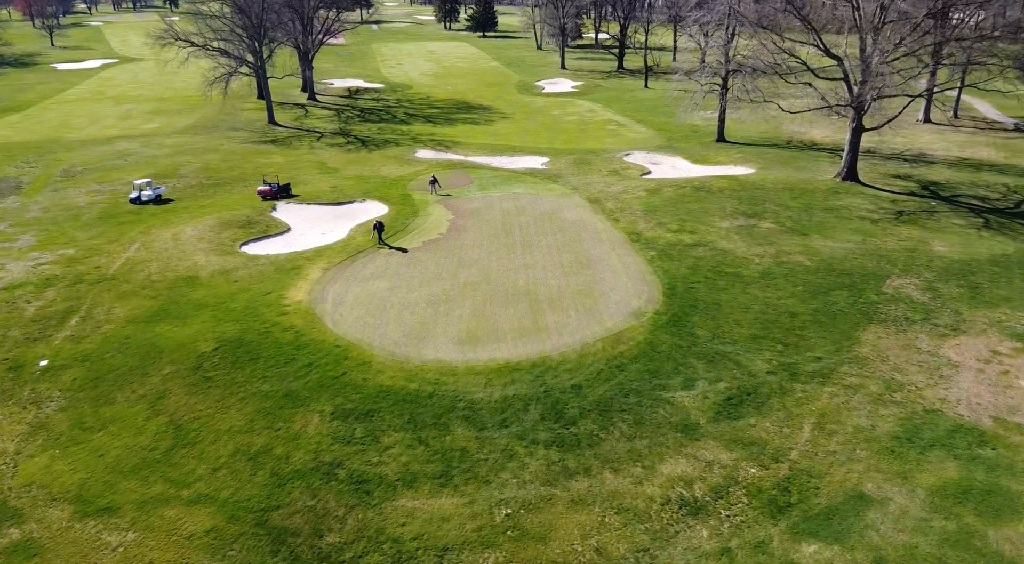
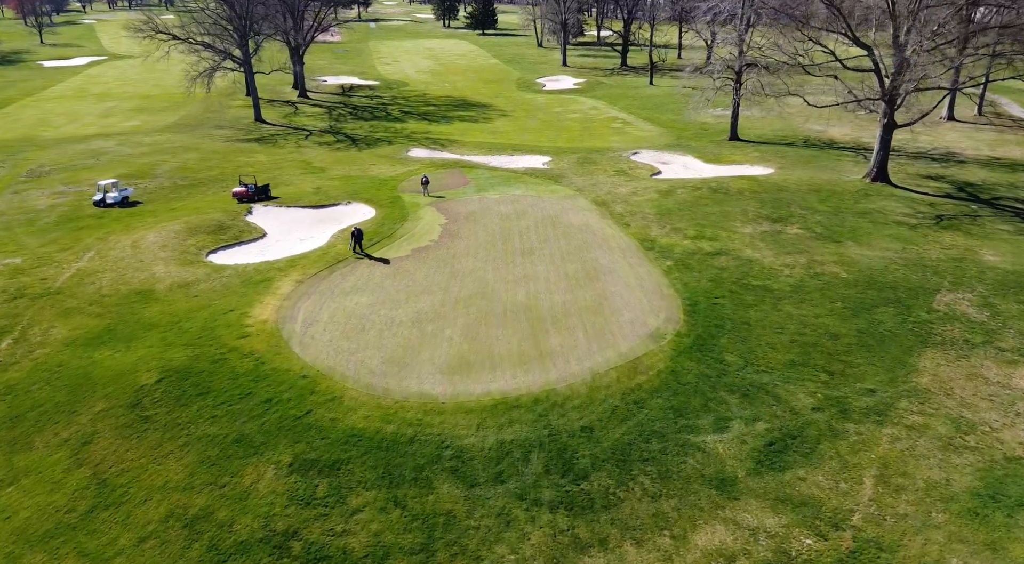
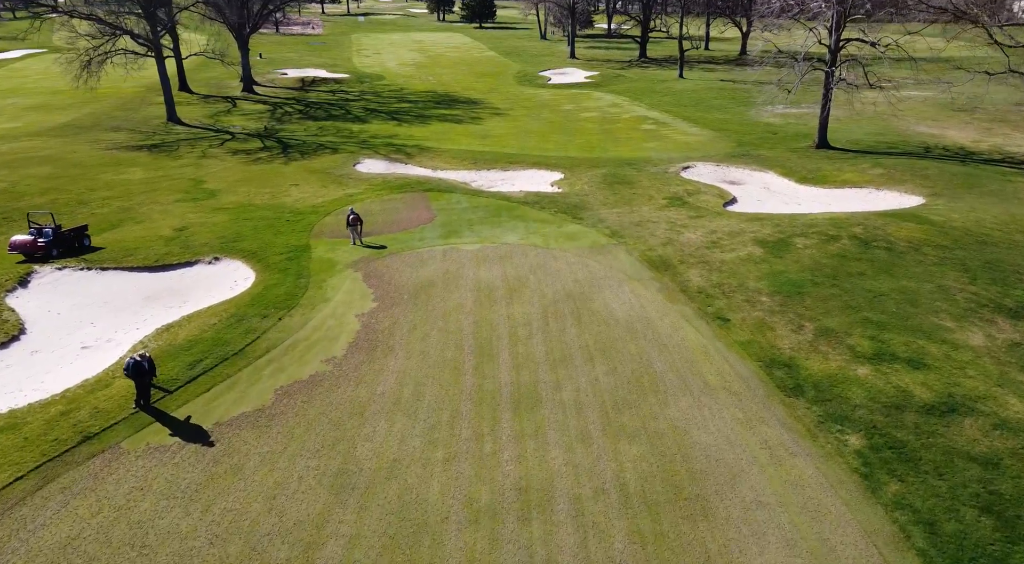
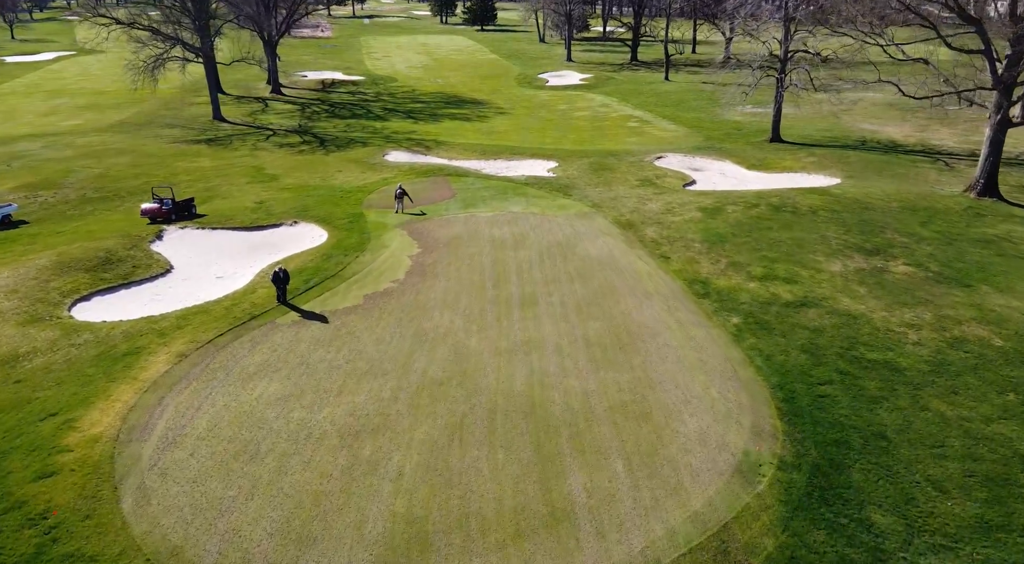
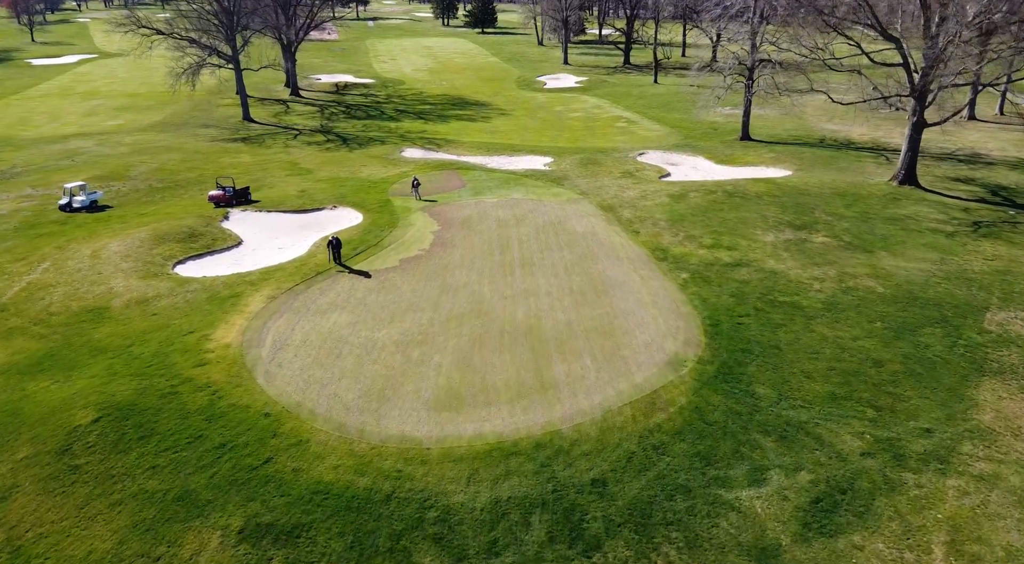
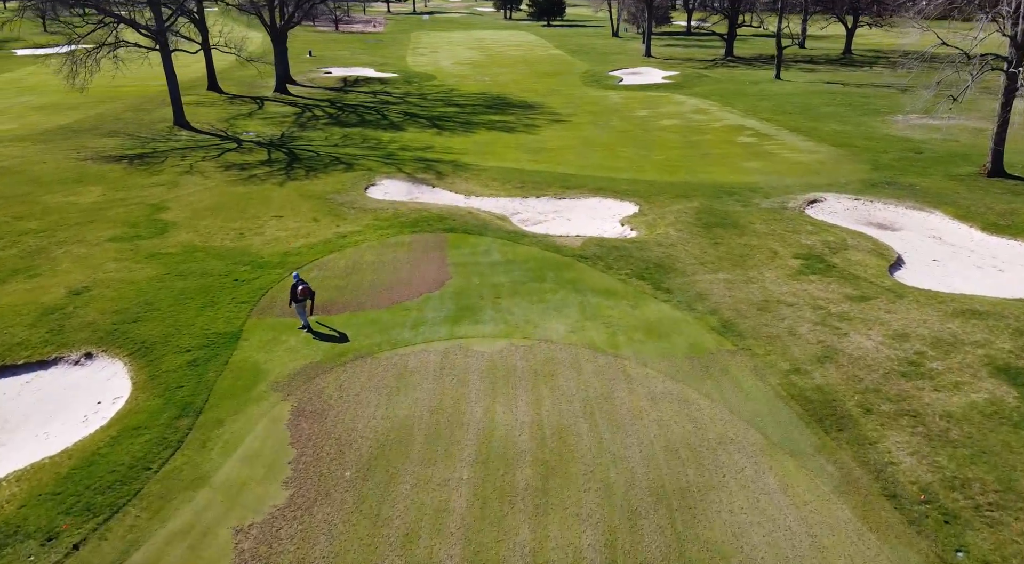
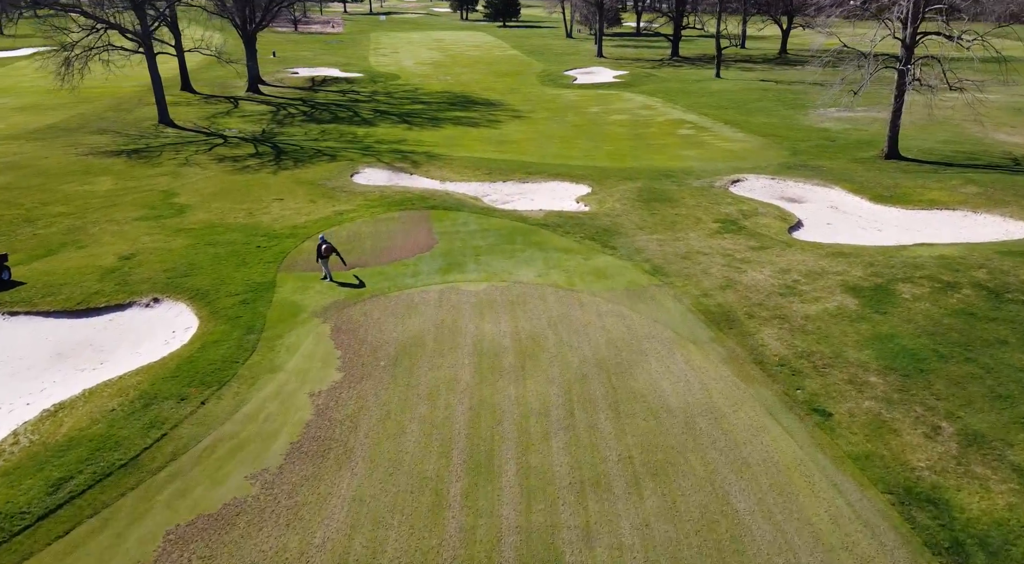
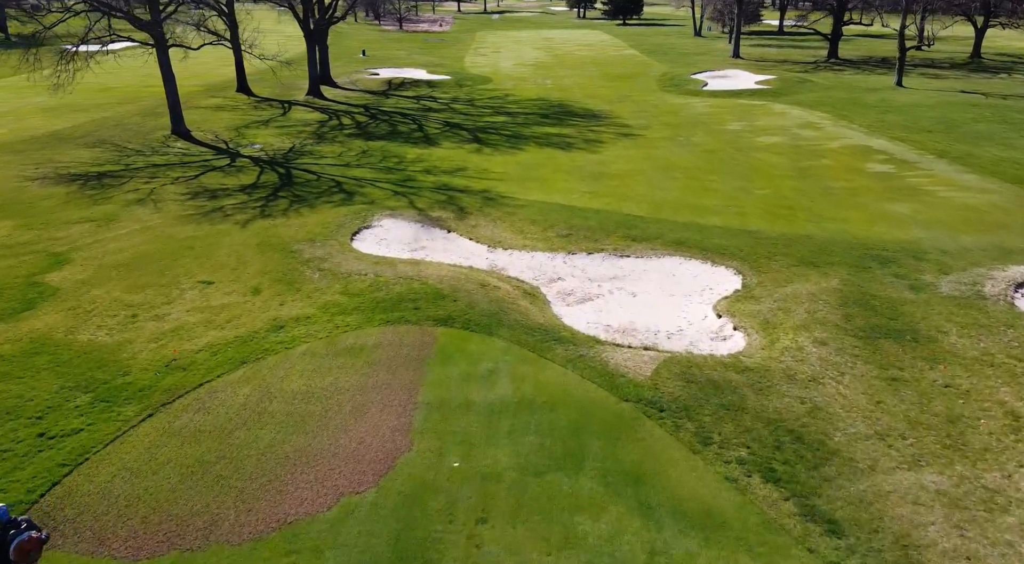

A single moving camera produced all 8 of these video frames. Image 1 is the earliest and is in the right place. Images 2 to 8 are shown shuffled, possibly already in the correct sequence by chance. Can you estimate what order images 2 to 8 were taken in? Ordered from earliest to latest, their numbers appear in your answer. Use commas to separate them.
2, 5, 4, 3, 7, 6, 8
